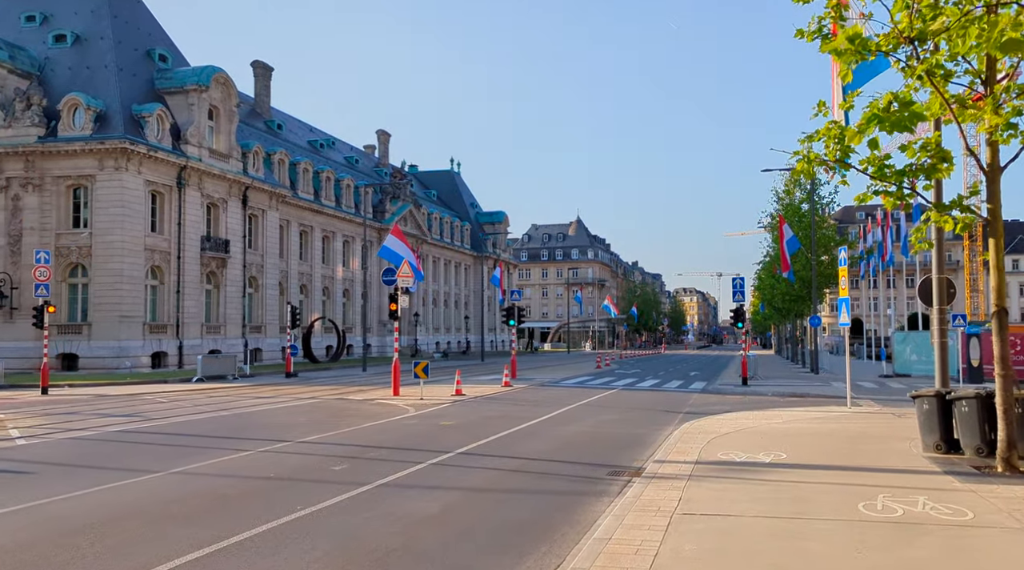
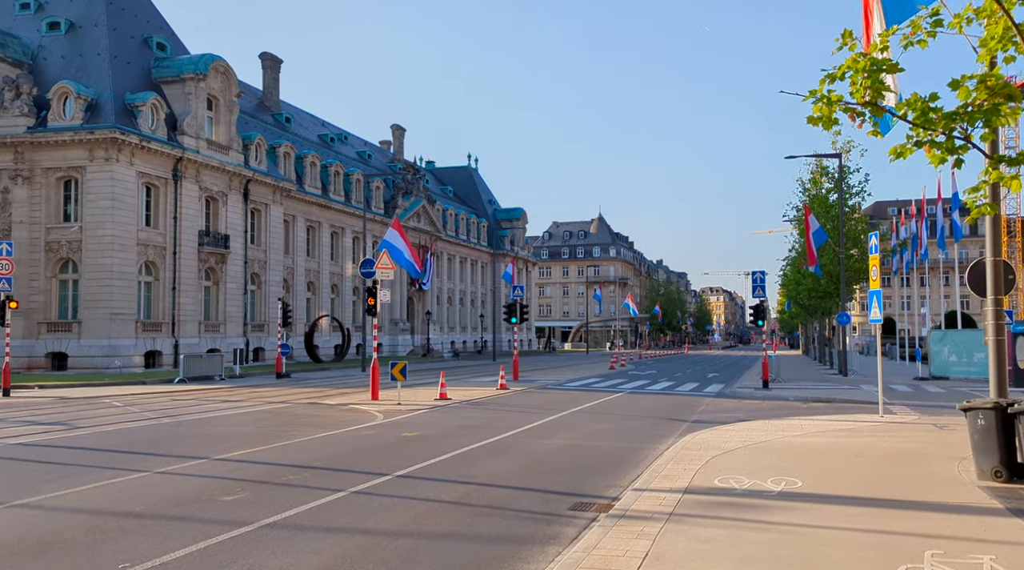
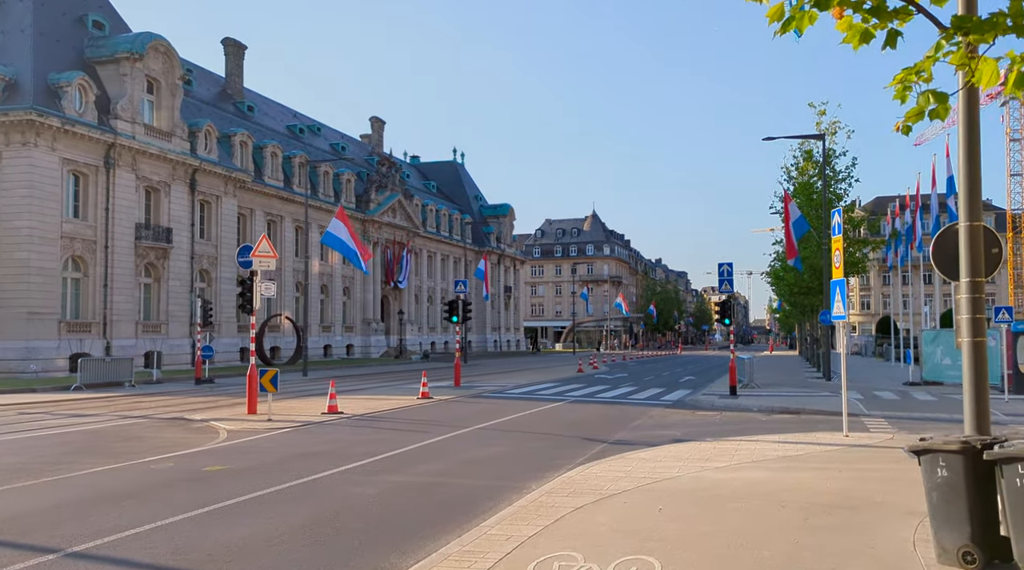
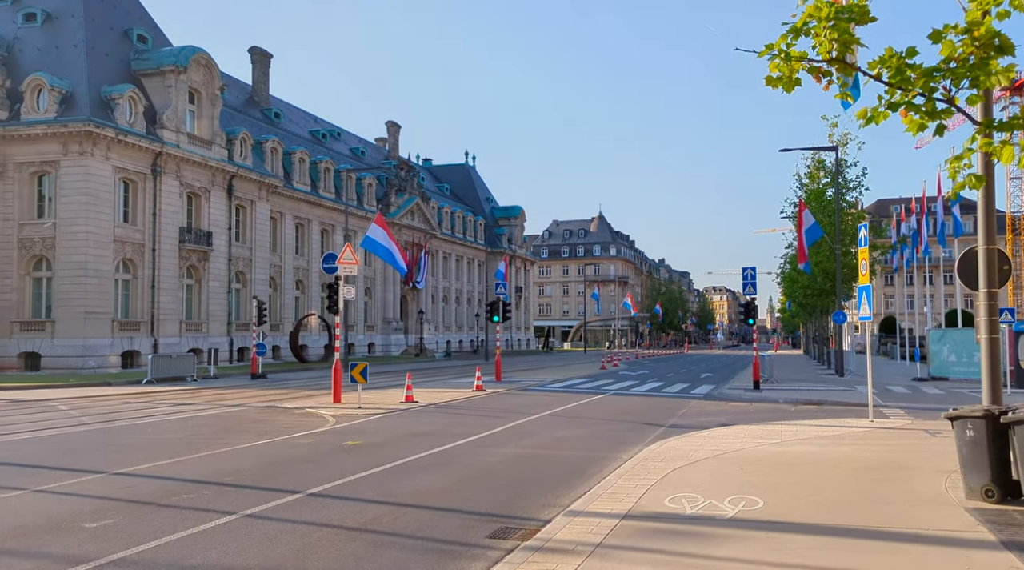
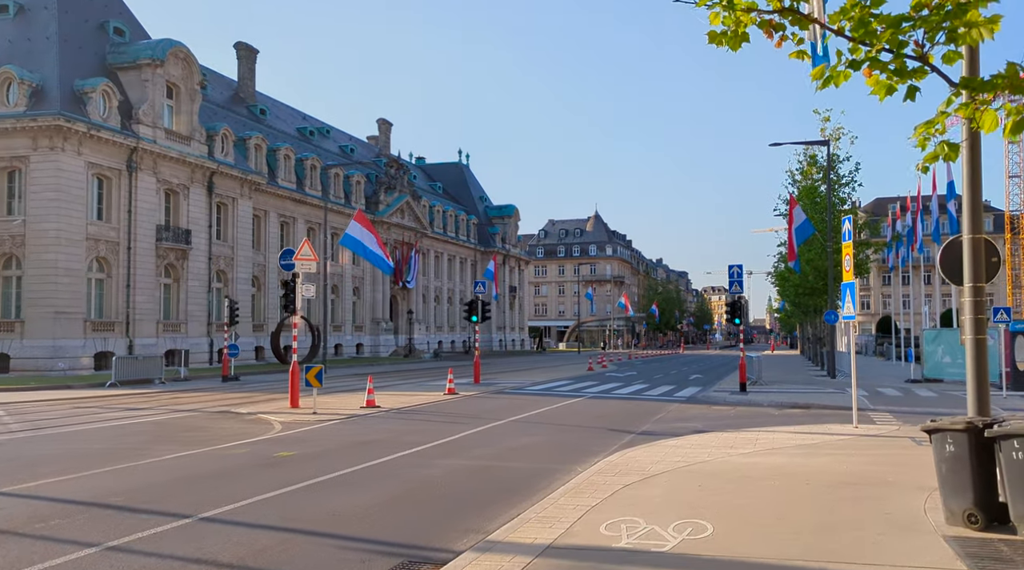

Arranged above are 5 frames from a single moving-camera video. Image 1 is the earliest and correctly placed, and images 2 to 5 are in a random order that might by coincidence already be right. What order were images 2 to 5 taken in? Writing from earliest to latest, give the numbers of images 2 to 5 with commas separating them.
2, 4, 5, 3
